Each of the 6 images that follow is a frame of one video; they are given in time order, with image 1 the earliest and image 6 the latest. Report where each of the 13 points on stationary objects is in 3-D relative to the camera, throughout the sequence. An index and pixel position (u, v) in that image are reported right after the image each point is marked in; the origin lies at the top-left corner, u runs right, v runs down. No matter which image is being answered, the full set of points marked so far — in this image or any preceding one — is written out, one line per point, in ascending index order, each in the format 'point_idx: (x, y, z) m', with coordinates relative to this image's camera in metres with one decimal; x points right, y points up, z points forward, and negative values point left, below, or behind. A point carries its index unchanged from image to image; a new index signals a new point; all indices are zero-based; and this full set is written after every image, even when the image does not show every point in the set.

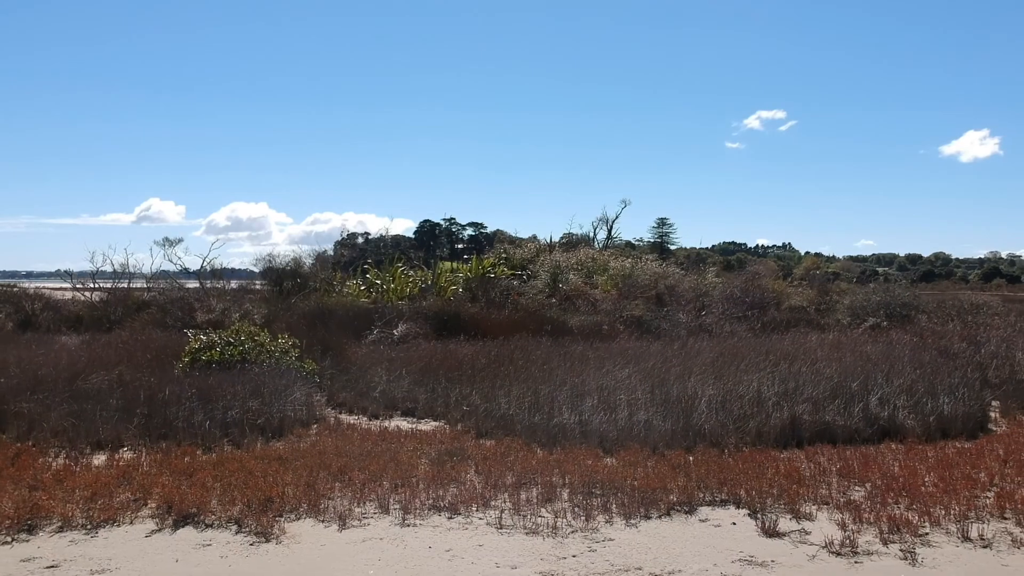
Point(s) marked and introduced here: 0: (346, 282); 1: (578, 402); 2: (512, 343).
0: (-4.0, +0.1, +16.3) m
1: (+0.6, -1.0, +5.8) m
2: (0.0, -0.7, +8.3) m
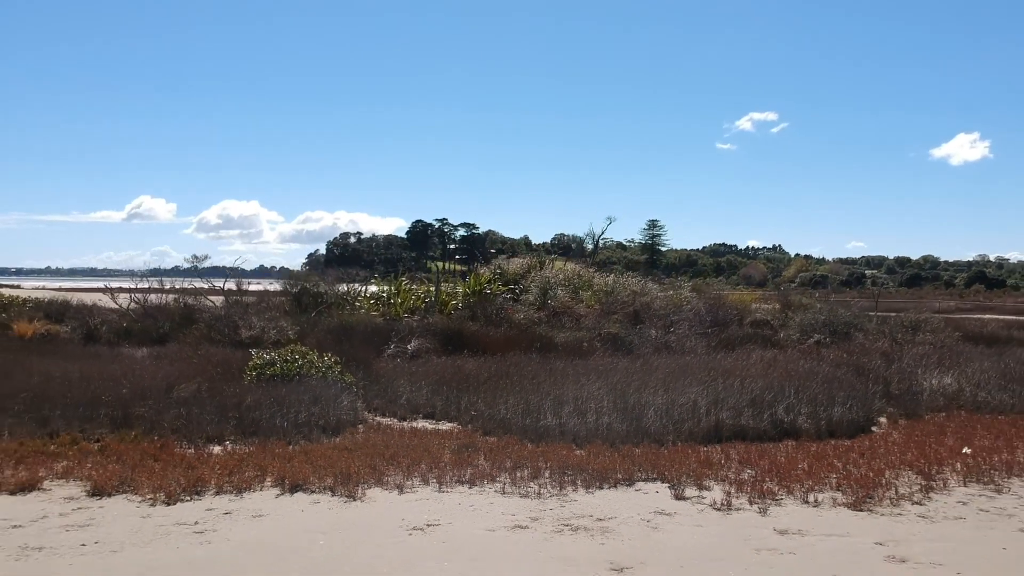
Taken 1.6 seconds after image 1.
0: (-4.1, -0.2, +18.1) m
1: (+0.5, -1.3, +7.6) m
2: (-0.1, -1.1, +10.2) m
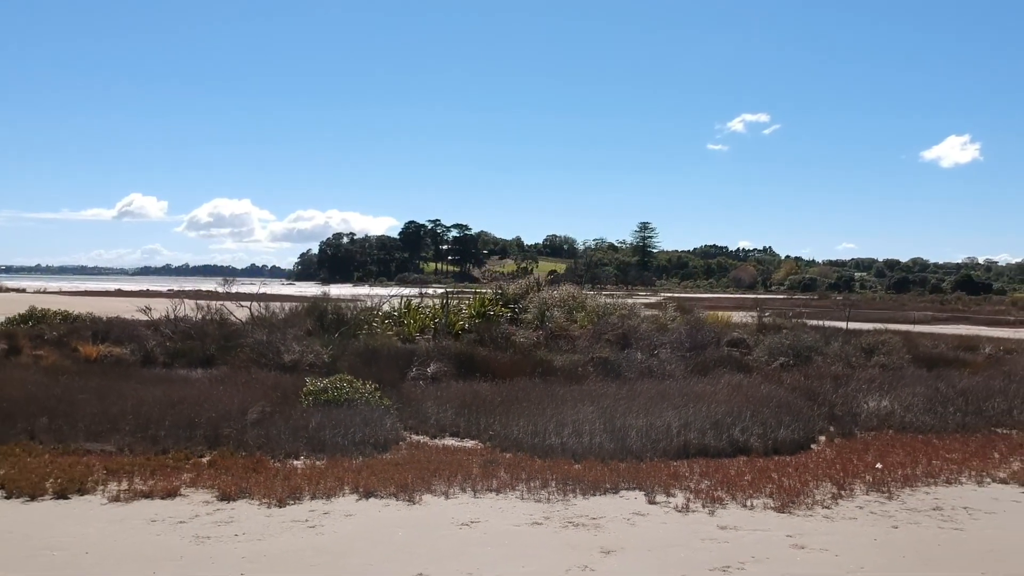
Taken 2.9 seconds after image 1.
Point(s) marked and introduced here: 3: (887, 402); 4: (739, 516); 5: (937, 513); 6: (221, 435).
0: (-4.1, -0.8, +19.9) m
1: (+0.7, -2.0, +9.5) m
2: (+0.1, -1.7, +12.1) m
3: (+6.7, -2.0, +12.1) m
4: (+2.3, -2.3, +6.9) m
5: (+4.5, -2.4, +7.2) m
6: (-3.9, -1.9, +9.0) m
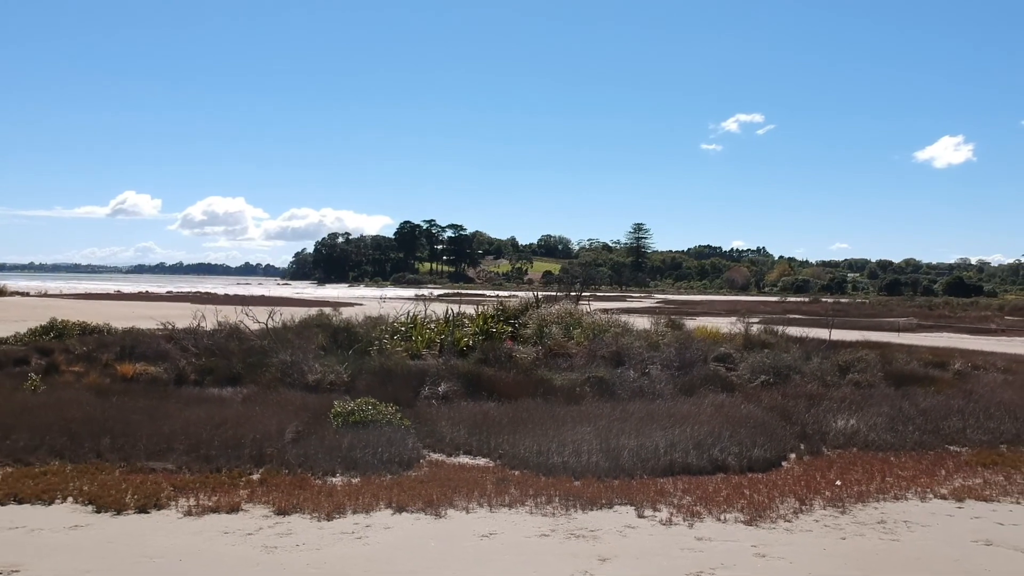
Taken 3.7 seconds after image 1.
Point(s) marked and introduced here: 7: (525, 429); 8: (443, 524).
0: (-4.1, -1.4, +21.2) m
1: (+0.8, -2.6, +10.8) m
2: (+0.1, -2.3, +13.4) m
3: (+6.8, -2.6, +13.4) m
4: (+2.5, -2.9, +8.3) m
5: (+4.6, -3.0, +8.5) m
6: (-3.7, -2.5, +10.2) m
7: (+0.2, -2.5, +11.9) m
8: (-0.8, -2.8, +8.1) m
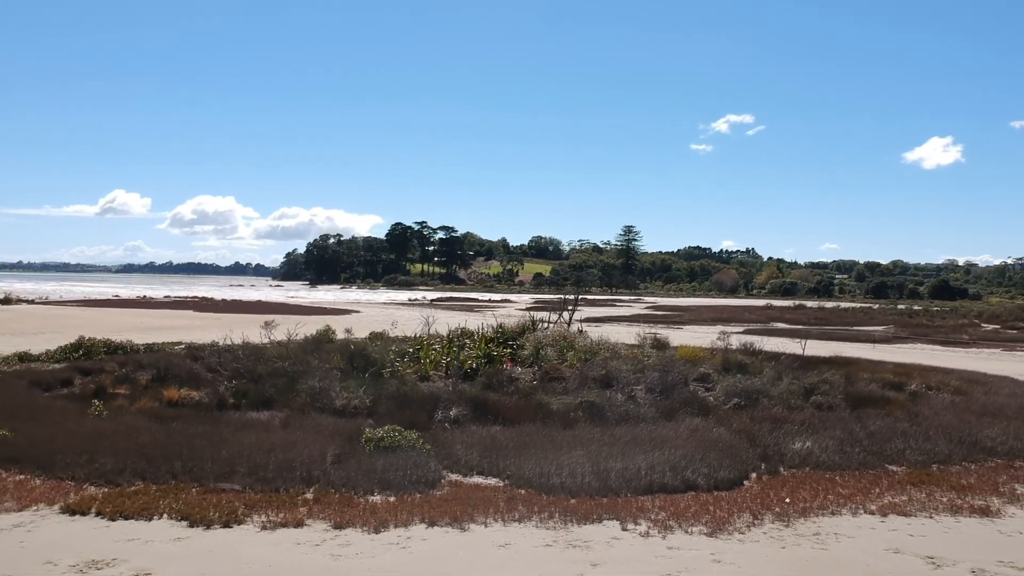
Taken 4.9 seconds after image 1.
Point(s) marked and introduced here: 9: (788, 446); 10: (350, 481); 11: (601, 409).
0: (-4.1, -2.3, +23.3) m
1: (+0.9, -3.5, +12.9) m
2: (+0.2, -3.2, +15.5) m
3: (+6.8, -3.6, +15.6) m
4: (+2.6, -3.8, +10.4) m
5: (+4.8, -3.9, +10.7) m
6: (-3.6, -3.4, +12.3) m
7: (+0.3, -3.4, +14.0) m
8: (-0.7, -3.7, +10.2) m
9: (+6.3, -3.6, +15.5) m
10: (-2.9, -3.5, +12.1) m
11: (+2.3, -3.1, +17.5) m
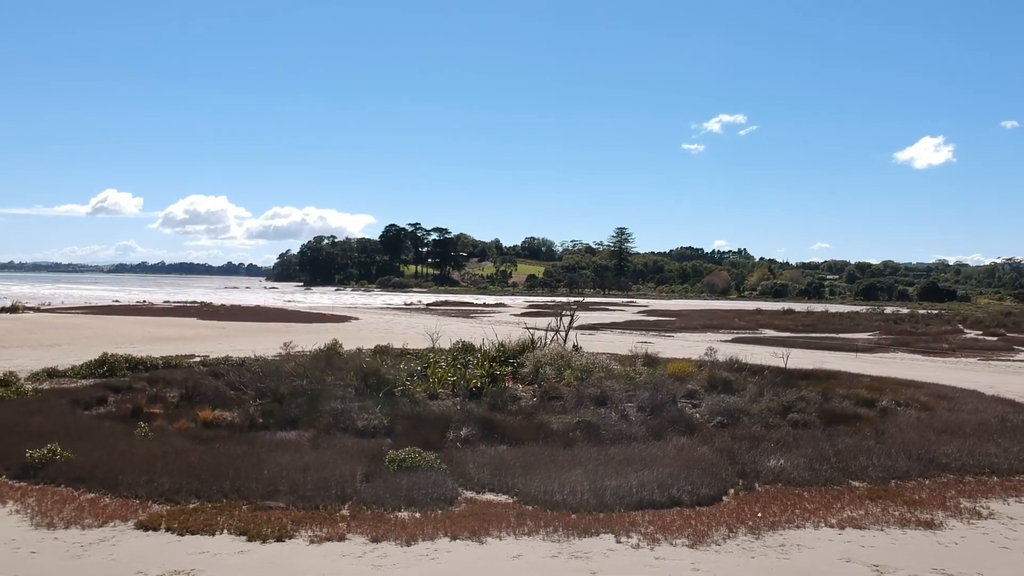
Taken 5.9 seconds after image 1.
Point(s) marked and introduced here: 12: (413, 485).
0: (-4.0, -3.1, +25.0) m
1: (+1.1, -4.4, +14.8) m
2: (+0.4, -4.1, +17.3) m
3: (+7.0, -4.5, +17.5) m
4: (+2.8, -4.7, +12.2) m
5: (+5.0, -4.8, +12.6) m
6: (-3.4, -4.3, +14.1) m
7: (+0.5, -4.3, +15.8) m
8: (-0.5, -4.6, +12.0) m
9: (+6.4, -4.5, +17.3) m
10: (-2.7, -4.3, +13.9) m
11: (+2.4, -4.0, +19.4) m
12: (-2.1, -4.2, +14.4) m
